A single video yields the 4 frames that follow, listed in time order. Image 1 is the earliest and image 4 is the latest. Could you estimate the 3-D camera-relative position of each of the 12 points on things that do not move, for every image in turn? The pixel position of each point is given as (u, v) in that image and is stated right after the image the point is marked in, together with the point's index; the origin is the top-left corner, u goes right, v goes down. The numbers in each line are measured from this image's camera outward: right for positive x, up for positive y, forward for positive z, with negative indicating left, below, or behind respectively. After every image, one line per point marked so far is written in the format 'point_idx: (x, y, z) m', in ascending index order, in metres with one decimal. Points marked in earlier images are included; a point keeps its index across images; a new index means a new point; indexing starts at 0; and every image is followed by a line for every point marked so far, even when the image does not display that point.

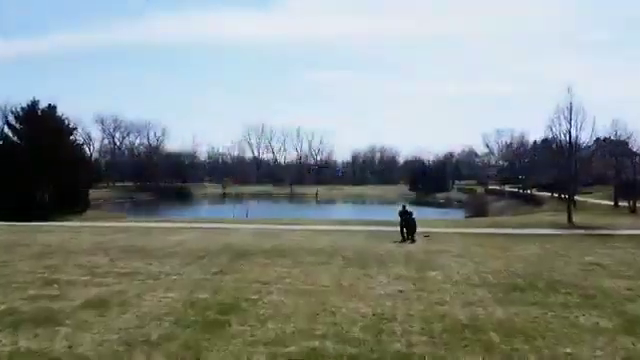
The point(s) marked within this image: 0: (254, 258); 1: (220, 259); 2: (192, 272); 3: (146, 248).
0: (-1.7, -2.0, +16.5) m
1: (-2.5, -2.0, +16.2) m
2: (-2.8, -2.0, +14.4) m
3: (-5.0, -2.0, +18.8) m
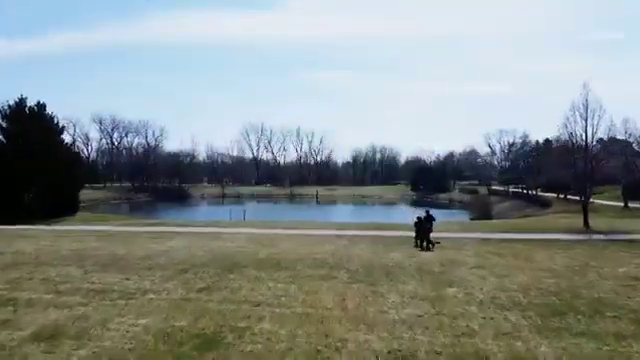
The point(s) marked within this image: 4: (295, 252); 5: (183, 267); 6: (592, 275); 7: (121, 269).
0: (-1.6, -2.0, +14.5) m
1: (-2.4, -2.0, +14.2) m
2: (-2.8, -2.1, +12.5) m
3: (-4.9, -2.0, +16.8) m
4: (-0.7, -2.0, +18.4) m
5: (-3.1, -2.0, +15.0) m
6: (+6.1, -2.1, +14.8) m
7: (-4.5, -2.0, +15.1) m
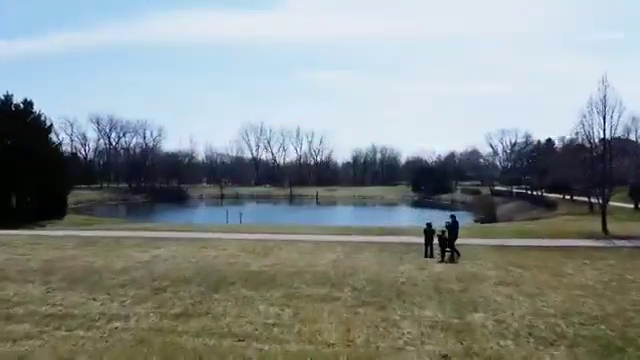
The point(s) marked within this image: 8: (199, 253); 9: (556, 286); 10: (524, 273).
0: (-1.6, -2.1, +12.5) m
1: (-2.4, -2.1, +12.2) m
2: (-2.8, -2.1, +10.4) m
3: (-4.9, -2.1, +14.8) m
4: (-0.7, -2.1, +16.4) m
5: (-3.1, -2.1, +13.0) m
6: (+6.1, -2.2, +12.8) m
7: (-4.5, -2.1, +13.1) m
8: (-3.6, -2.1, +19.3) m
9: (+4.7, -2.1, +13.3) m
10: (+4.7, -2.1, +15.2) m
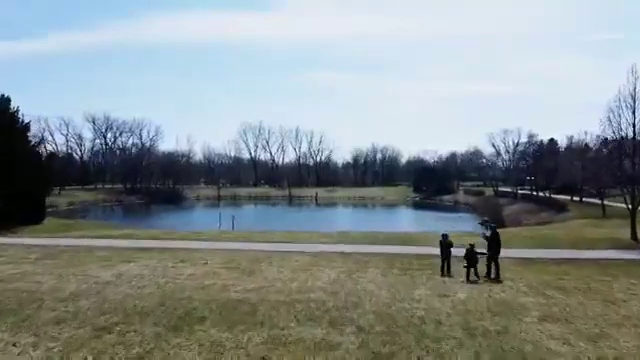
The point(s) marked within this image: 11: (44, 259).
0: (-1.7, -2.2, +9.6) m
1: (-2.5, -2.2, +9.3) m
2: (-2.9, -2.2, +7.5) m
3: (-5.0, -2.2, +11.9) m
4: (-0.8, -2.1, +13.4) m
5: (-3.2, -2.2, +10.1) m
6: (+6.0, -2.3, +9.8) m
7: (-4.6, -2.2, +10.1) m
8: (-3.6, -2.2, +16.4) m
9: (+4.7, -2.2, +10.3) m
10: (+4.6, -2.2, +12.3) m
11: (-8.1, -2.3, +19.5) m
